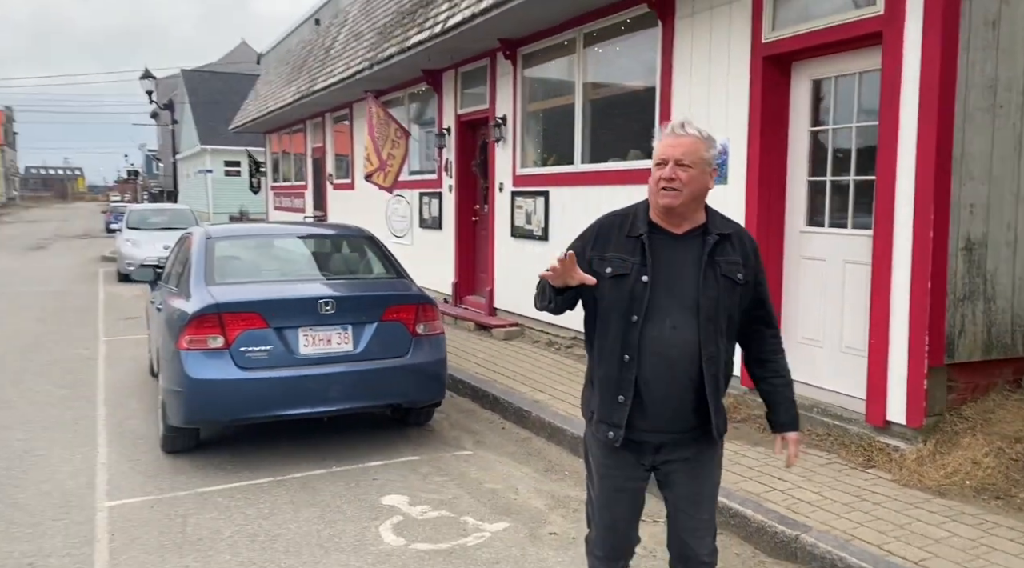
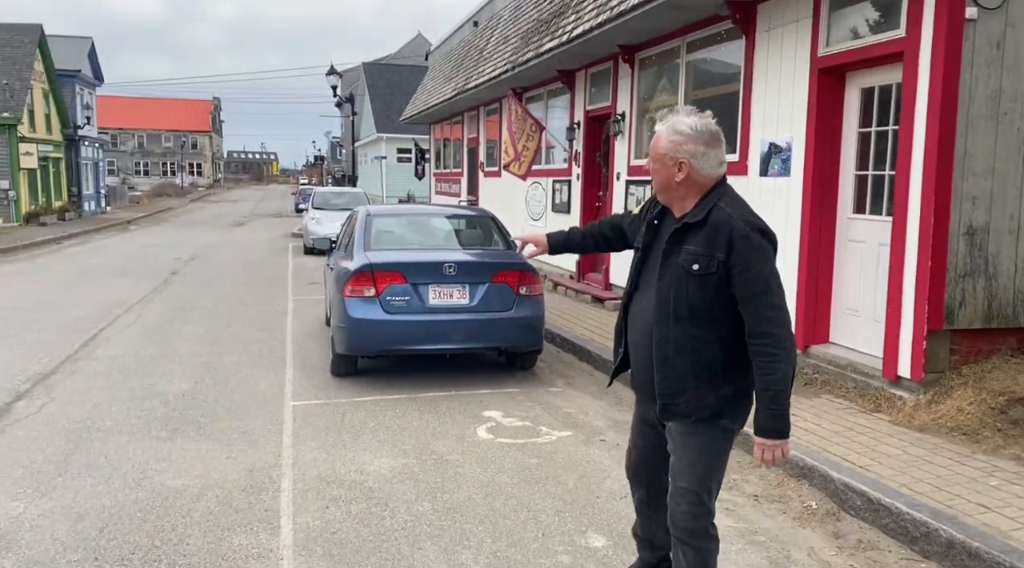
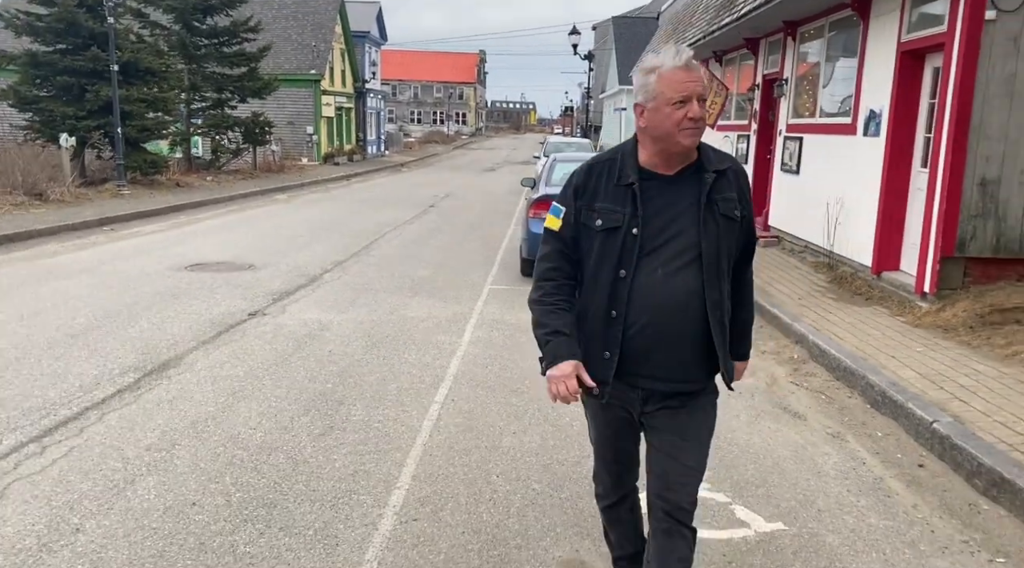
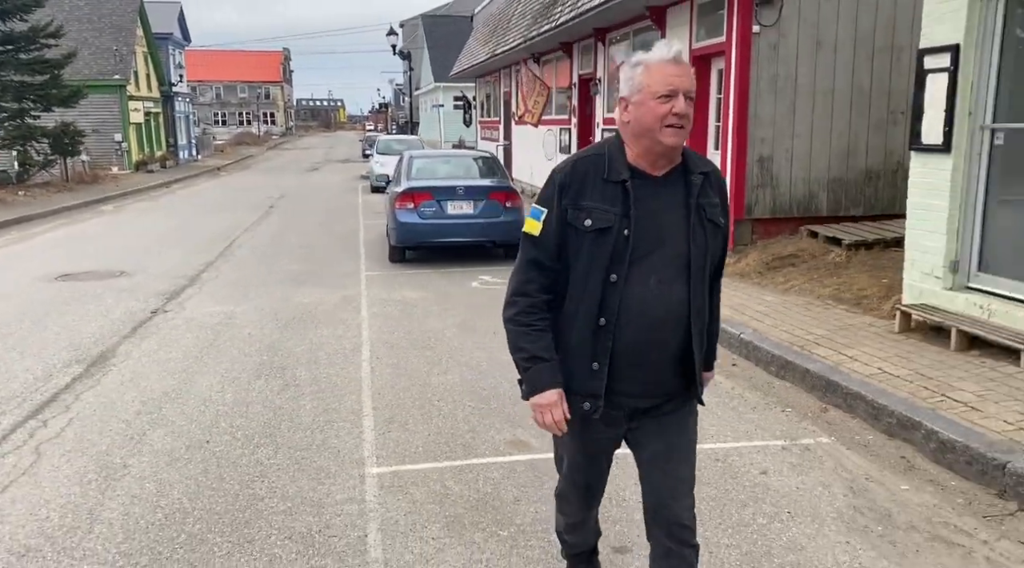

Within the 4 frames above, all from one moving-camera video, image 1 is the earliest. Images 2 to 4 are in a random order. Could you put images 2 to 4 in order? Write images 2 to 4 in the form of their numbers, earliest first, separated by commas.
2, 3, 4
